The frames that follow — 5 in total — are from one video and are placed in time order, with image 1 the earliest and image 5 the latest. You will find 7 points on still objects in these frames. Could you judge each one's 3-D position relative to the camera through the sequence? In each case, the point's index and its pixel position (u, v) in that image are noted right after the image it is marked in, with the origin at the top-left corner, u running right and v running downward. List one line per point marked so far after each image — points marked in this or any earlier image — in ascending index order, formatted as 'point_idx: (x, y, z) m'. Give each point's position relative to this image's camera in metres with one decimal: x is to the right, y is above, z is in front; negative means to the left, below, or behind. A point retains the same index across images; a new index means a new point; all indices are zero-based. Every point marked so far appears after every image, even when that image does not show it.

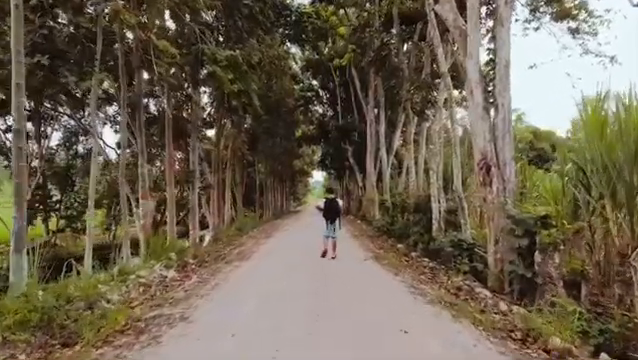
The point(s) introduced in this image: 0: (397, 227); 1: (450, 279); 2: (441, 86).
0: (+2.5, -1.5, +18.7) m
1: (+2.2, -1.7, +10.2) m
2: (+3.1, +2.4, +15.3) m
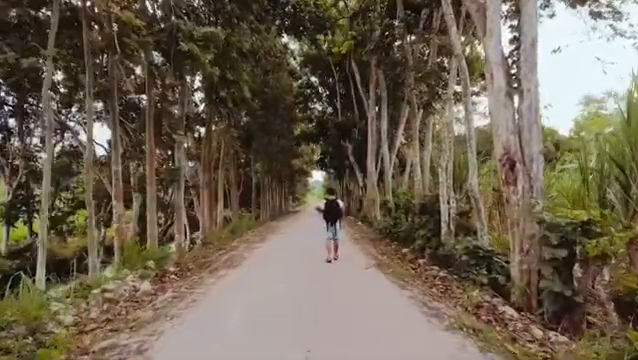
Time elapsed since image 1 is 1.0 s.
0: (+2.4, -1.5, +17.3) m
1: (+2.2, -1.7, +8.7) m
2: (+3.0, +2.4, +13.9) m
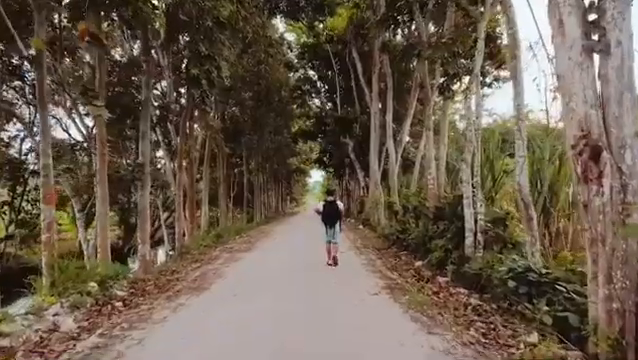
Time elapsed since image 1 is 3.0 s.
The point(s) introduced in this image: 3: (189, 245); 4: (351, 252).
0: (+2.3, -1.4, +14.6) m
1: (+2.1, -1.6, +6.0) m
2: (+2.9, +2.5, +11.2) m
3: (-3.7, -1.8, +17.0) m
4: (+0.9, -1.9, +16.1) m
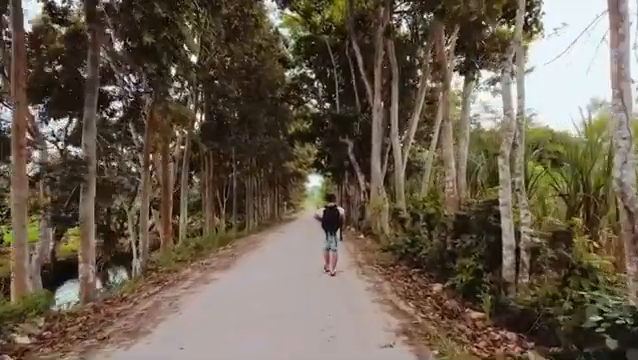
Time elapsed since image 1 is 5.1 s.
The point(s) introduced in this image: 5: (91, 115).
0: (+2.2, -1.5, +11.9) m
1: (+1.9, -1.6, +3.3) m
2: (+2.8, +2.5, +8.5) m
3: (-3.8, -1.9, +14.3) m
4: (+0.7, -2.0, +13.3) m
5: (-3.8, +1.1, +10.0) m
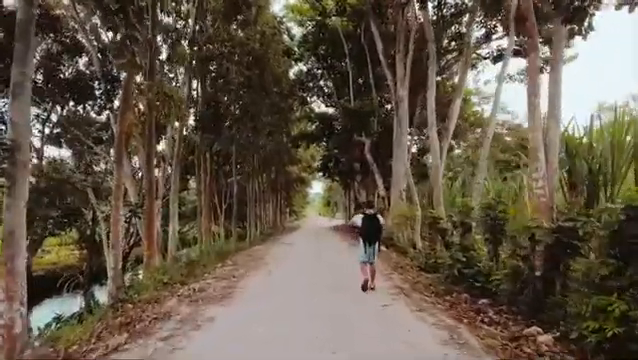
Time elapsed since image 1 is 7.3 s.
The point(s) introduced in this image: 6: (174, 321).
0: (+2.7, -1.5, +8.5) m
1: (+2.5, -1.4, 0.0) m
2: (+3.3, +2.6, +5.2) m
3: (-3.3, -1.9, +10.9) m
4: (+1.2, -2.0, +10.0) m
5: (-3.3, +1.1, +6.6) m
6: (-1.9, -1.9, +7.9) m
